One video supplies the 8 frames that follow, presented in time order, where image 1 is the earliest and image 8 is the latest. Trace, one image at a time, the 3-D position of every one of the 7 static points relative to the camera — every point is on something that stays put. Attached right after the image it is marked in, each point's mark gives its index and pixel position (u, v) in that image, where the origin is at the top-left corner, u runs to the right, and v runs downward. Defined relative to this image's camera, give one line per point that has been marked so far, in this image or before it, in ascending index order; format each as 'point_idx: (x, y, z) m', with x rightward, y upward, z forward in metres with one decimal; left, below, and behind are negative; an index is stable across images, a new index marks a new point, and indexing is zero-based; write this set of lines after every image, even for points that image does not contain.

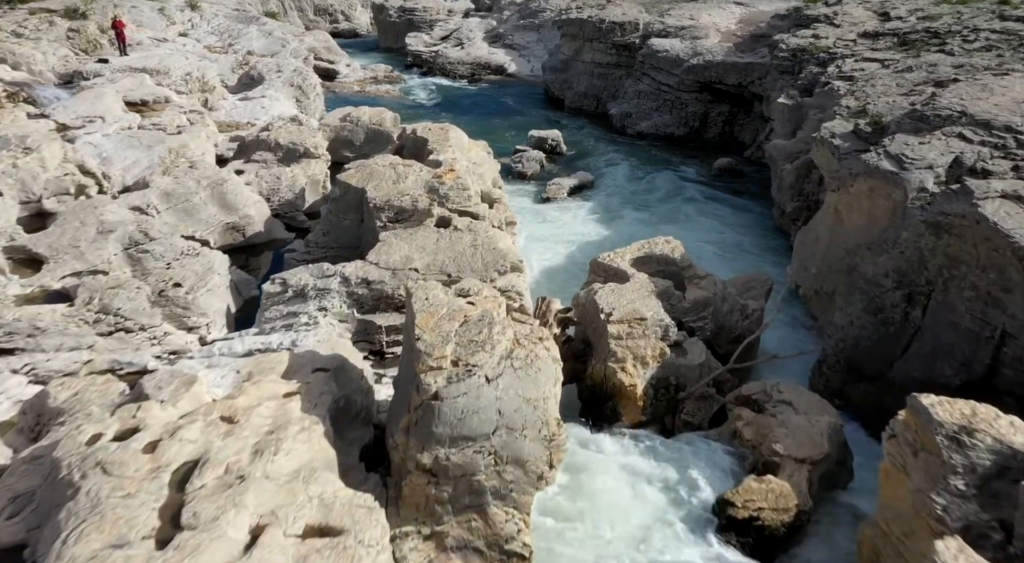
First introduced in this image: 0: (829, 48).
0: (+7.2, +5.3, +15.0) m
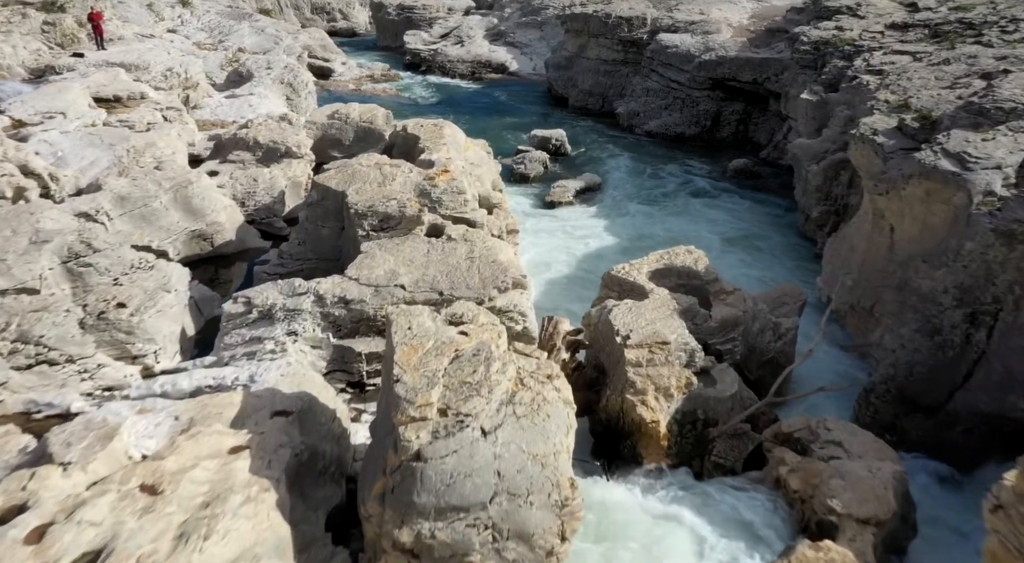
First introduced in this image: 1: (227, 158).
0: (+7.3, +5.1, +14.0) m
1: (-4.6, +2.0, +10.5) m
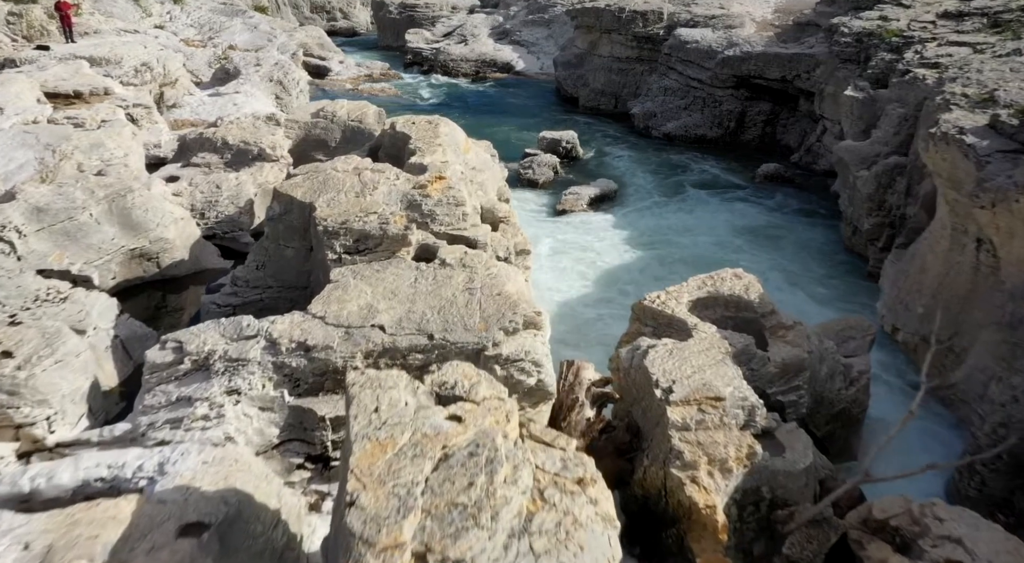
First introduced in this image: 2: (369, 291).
0: (+7.4, +4.8, +12.5) m
1: (-4.5, +1.7, +9.1) m
2: (-1.1, -0.1, +5.1) m
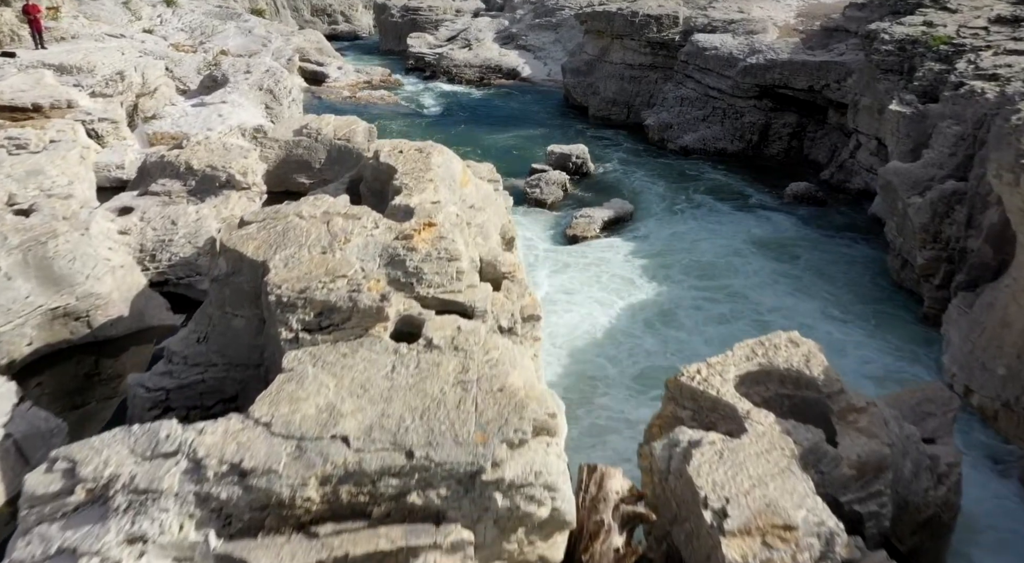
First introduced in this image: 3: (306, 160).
0: (+7.5, +4.2, +11.3) m
1: (-4.4, +1.1, +7.9) m
2: (-1.1, -0.6, +3.9) m
3: (-3.0, +1.8, +9.7) m
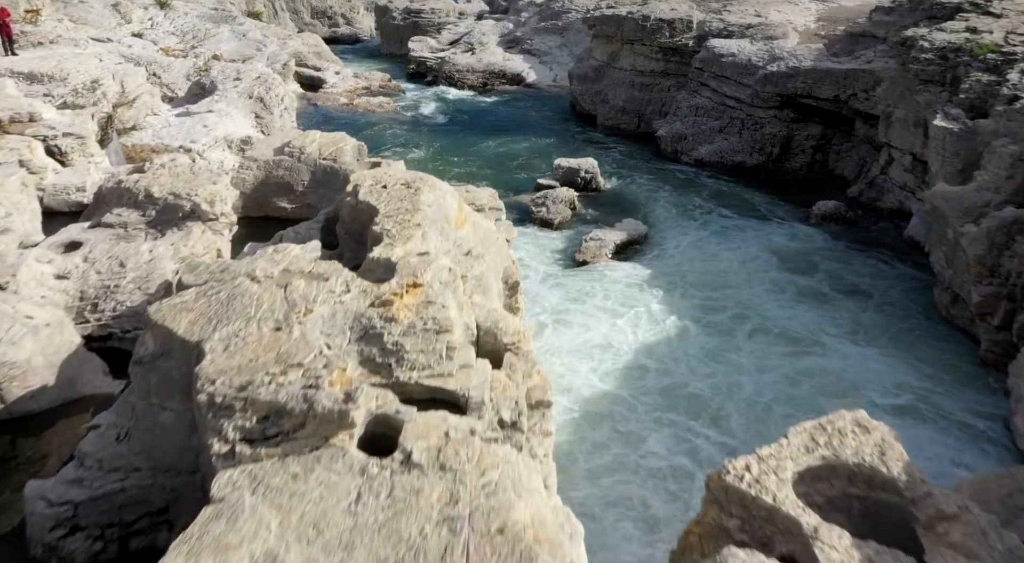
0: (+7.6, +3.7, +10.2) m
1: (-4.3, +0.7, +6.9) m
2: (-1.1, -1.1, +2.9) m
3: (-3.0, +1.3, +8.7) m
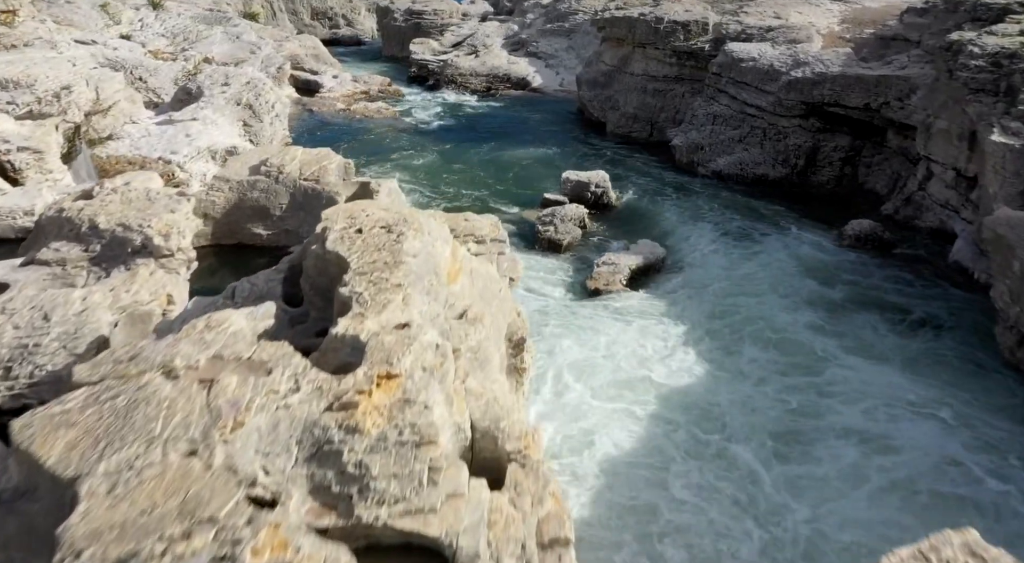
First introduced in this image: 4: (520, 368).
0: (+7.7, +3.2, +9.1) m
1: (-4.3, +0.2, +5.9) m
2: (-1.0, -1.5, +1.9) m
3: (-2.9, +0.9, +7.7) m
4: (+0.1, -0.7, +5.1) m
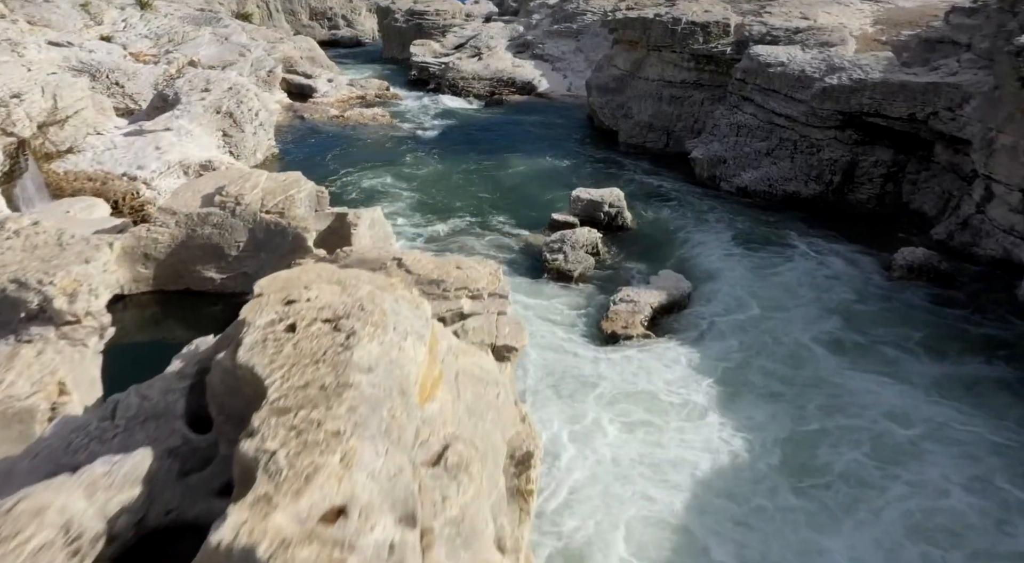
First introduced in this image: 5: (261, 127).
0: (+7.7, +2.6, +7.8) m
1: (-4.3, -0.3, +4.6) m
2: (-1.0, -2.0, +0.5) m
3: (-2.9, +0.4, +6.4) m
4: (+0.1, -1.2, +3.7) m
5: (-5.9, +3.6, +15.3) m
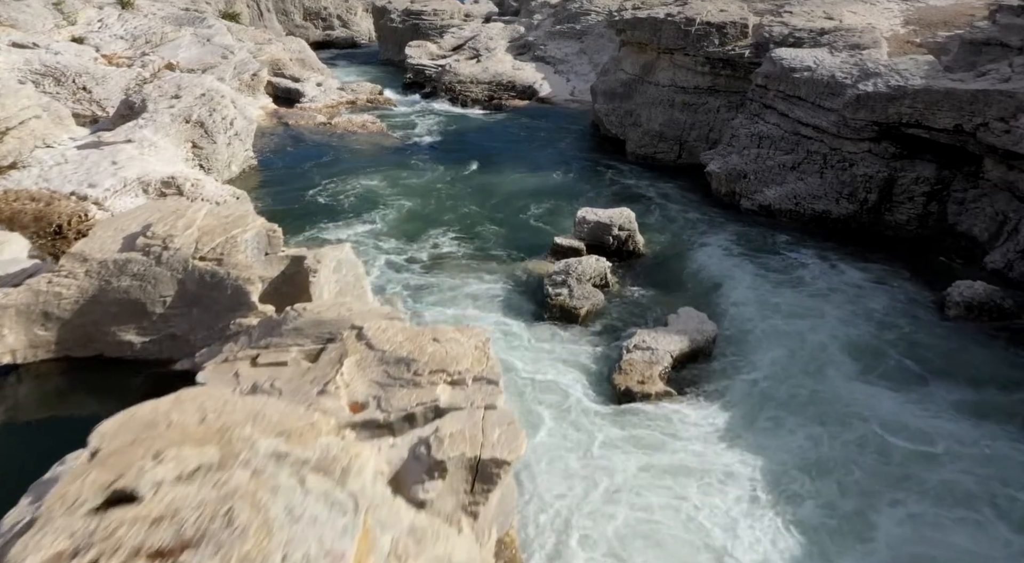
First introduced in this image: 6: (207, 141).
0: (+7.7, +2.1, +6.4) m
1: (-4.3, -0.8, +3.3) m
2: (-1.1, -2.5, -0.8) m
3: (-2.9, -0.1, +5.1) m
4: (0.0, -1.7, +2.4) m
5: (-5.9, +3.1, +14.0) m
6: (-6.0, +2.8, +12.9) m
